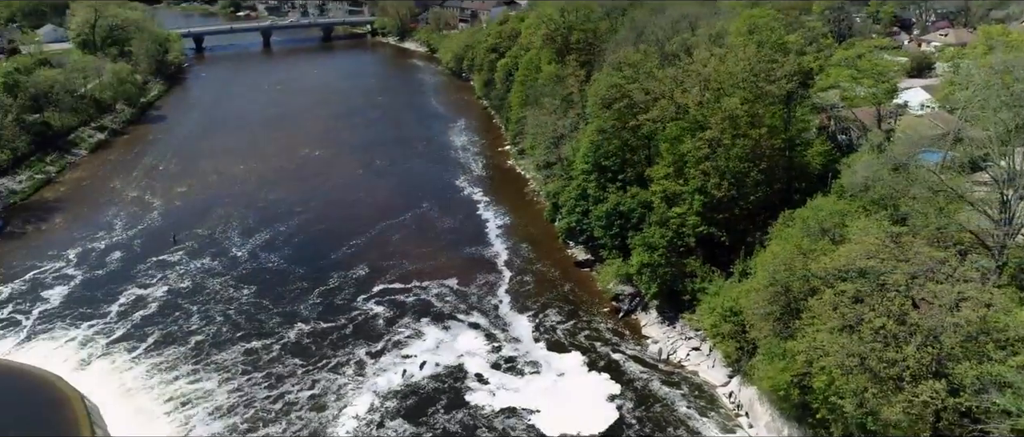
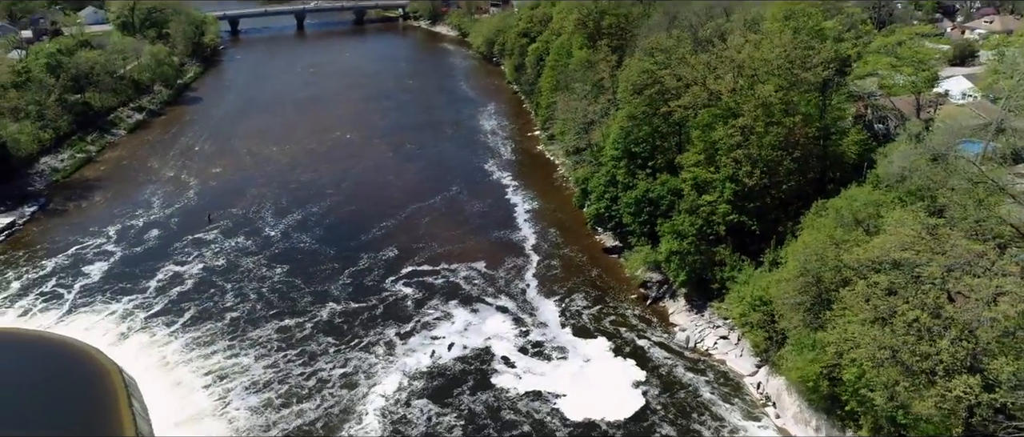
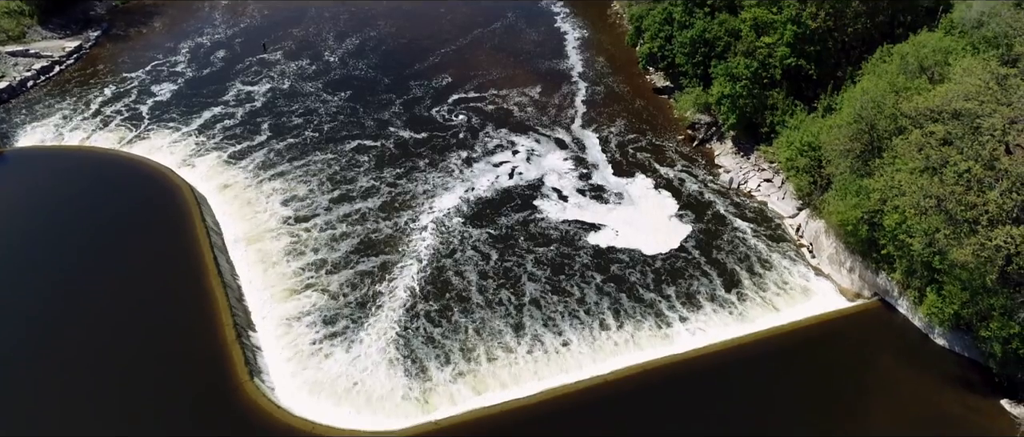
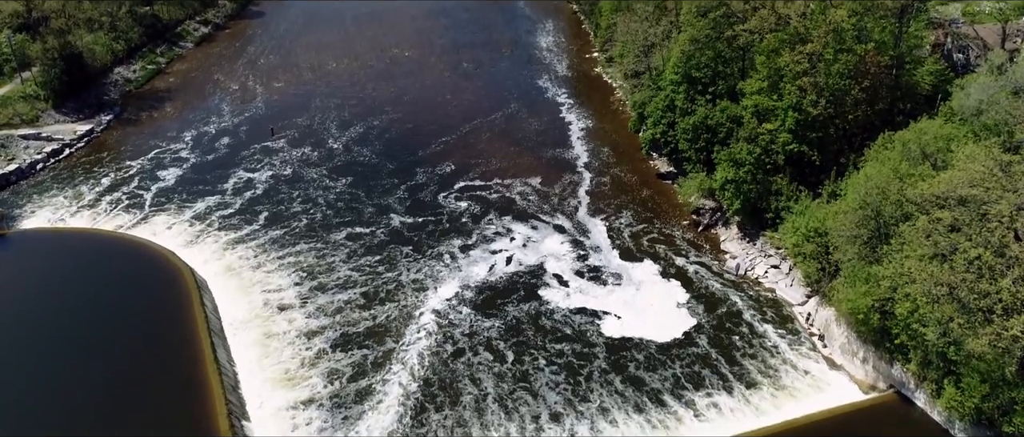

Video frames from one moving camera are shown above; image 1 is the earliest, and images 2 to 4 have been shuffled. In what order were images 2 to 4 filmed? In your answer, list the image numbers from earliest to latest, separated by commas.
2, 4, 3
